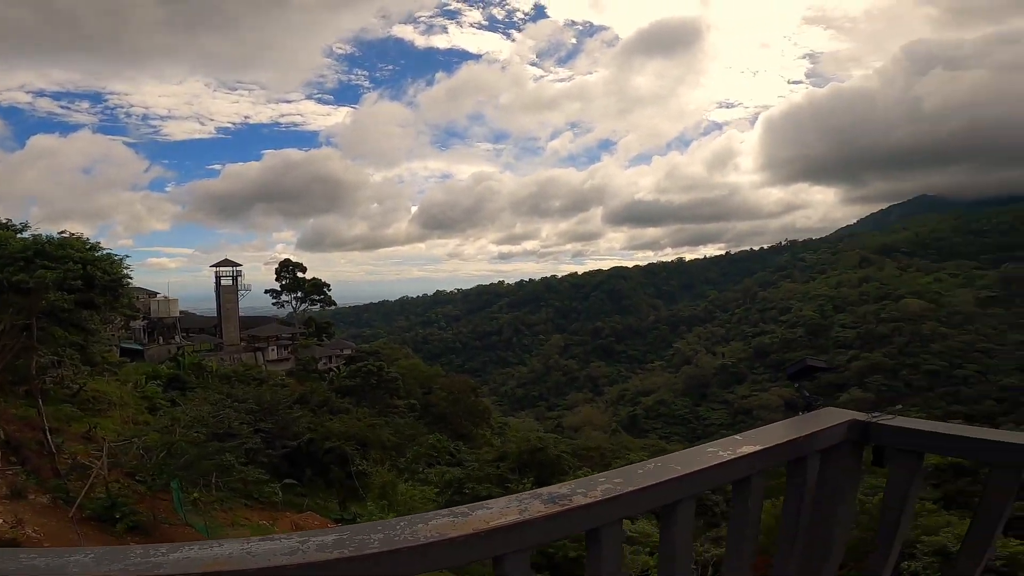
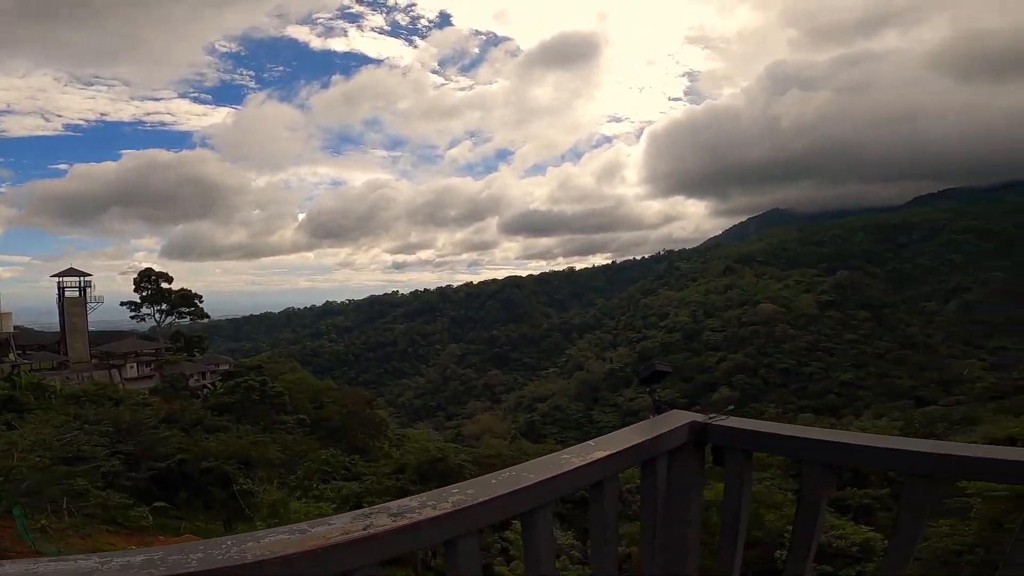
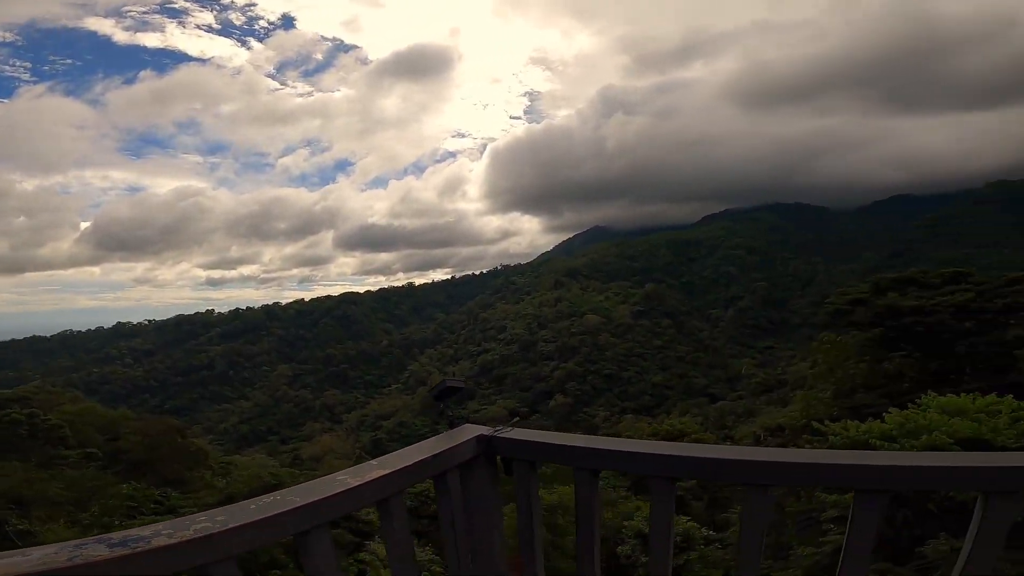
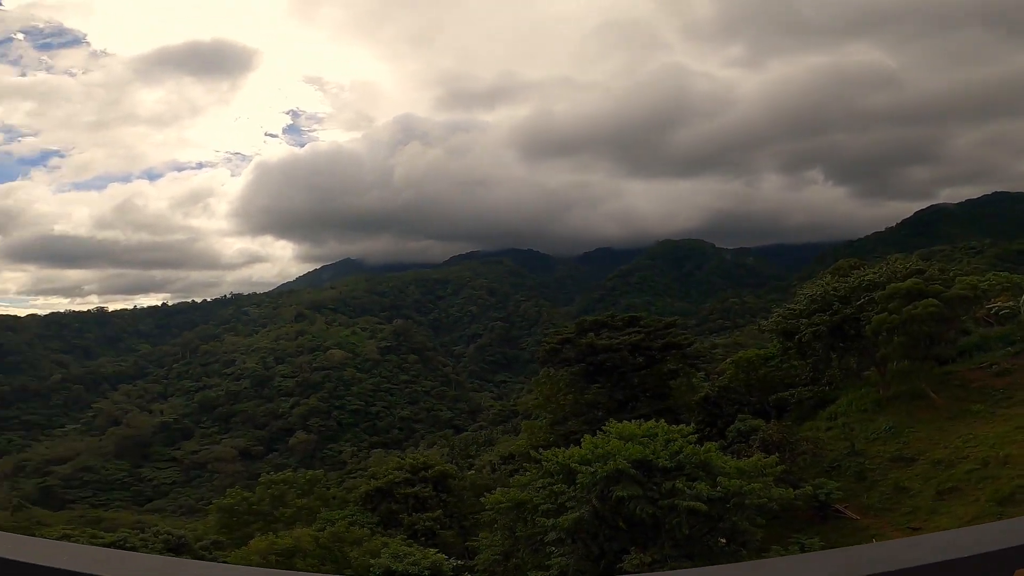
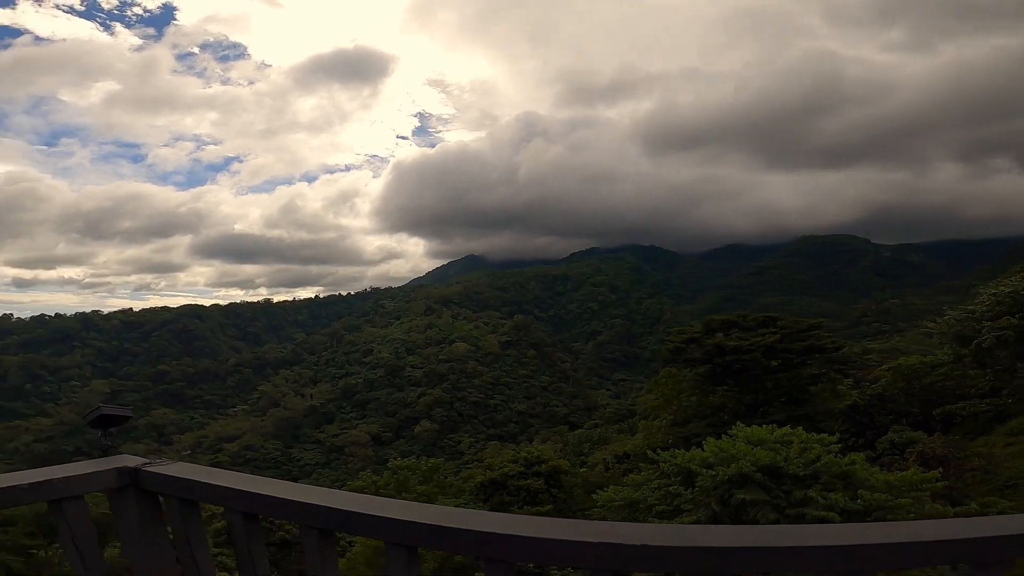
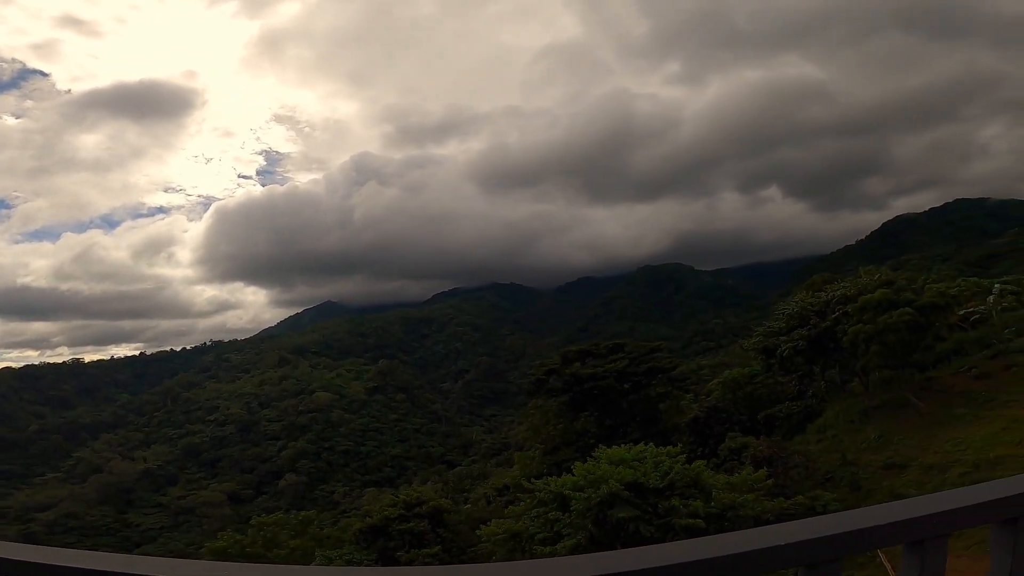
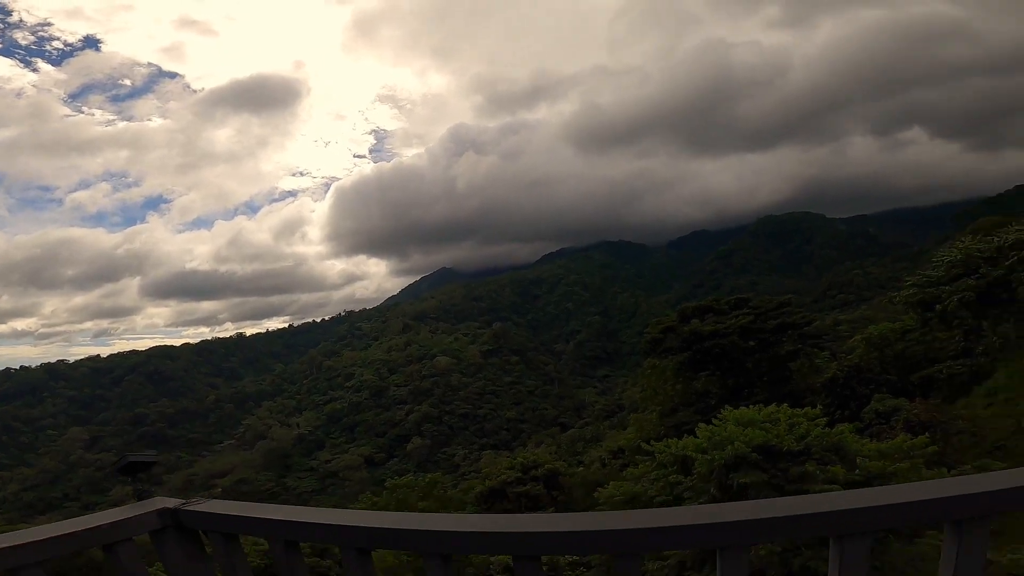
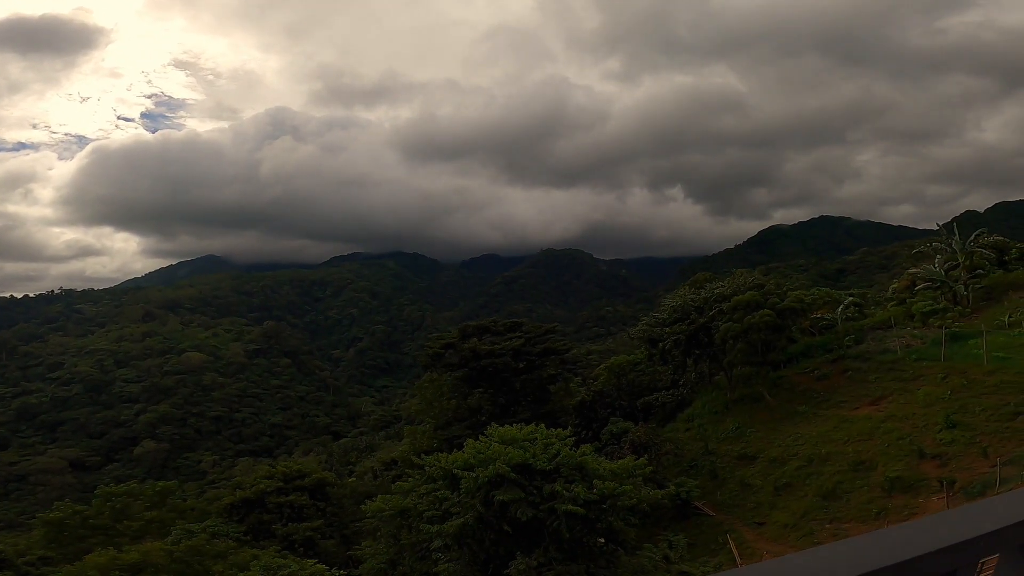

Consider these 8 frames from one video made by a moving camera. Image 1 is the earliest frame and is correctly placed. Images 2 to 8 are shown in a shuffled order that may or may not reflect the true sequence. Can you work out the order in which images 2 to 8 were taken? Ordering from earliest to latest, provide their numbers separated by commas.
2, 3, 7, 6, 8, 4, 5
